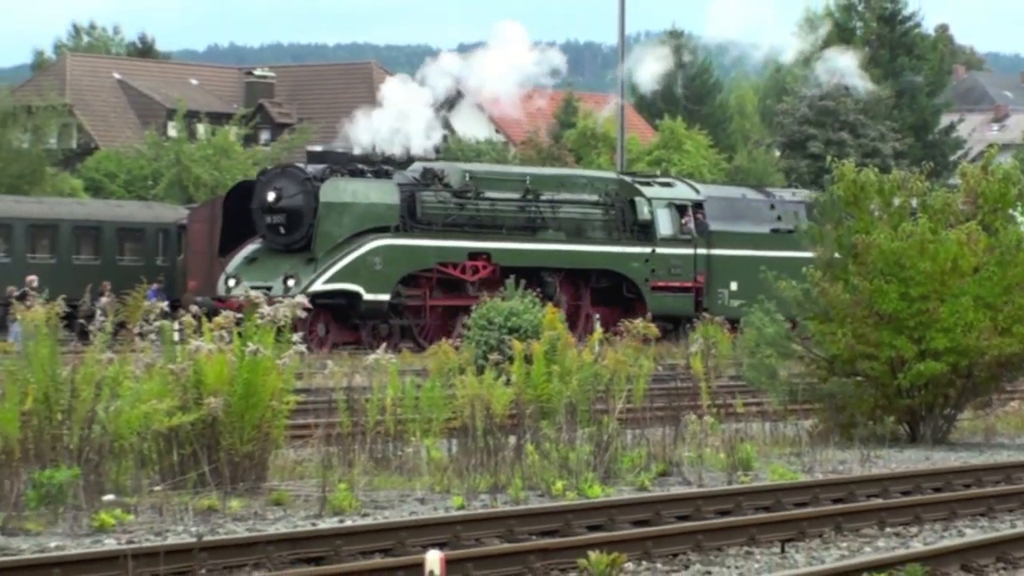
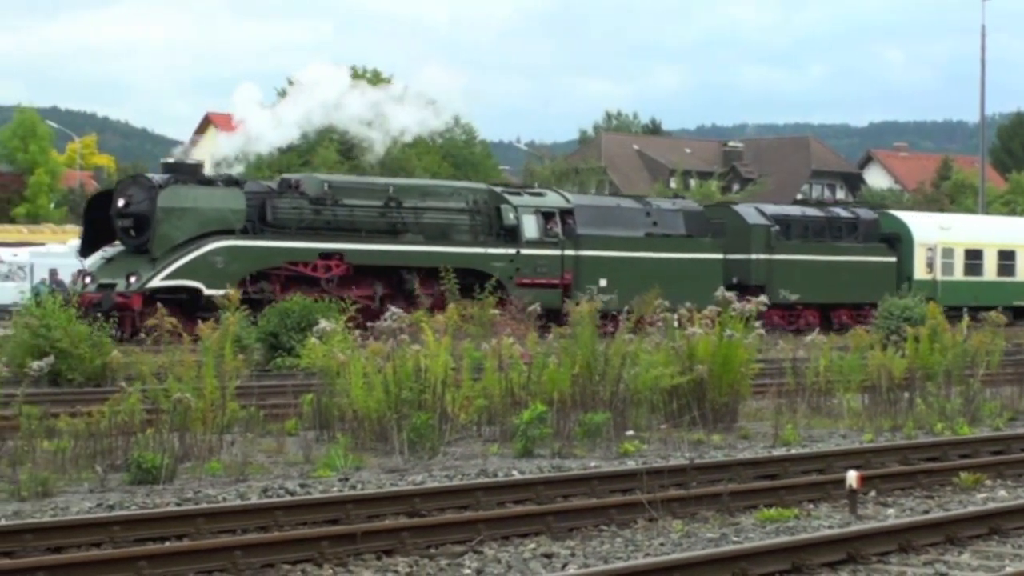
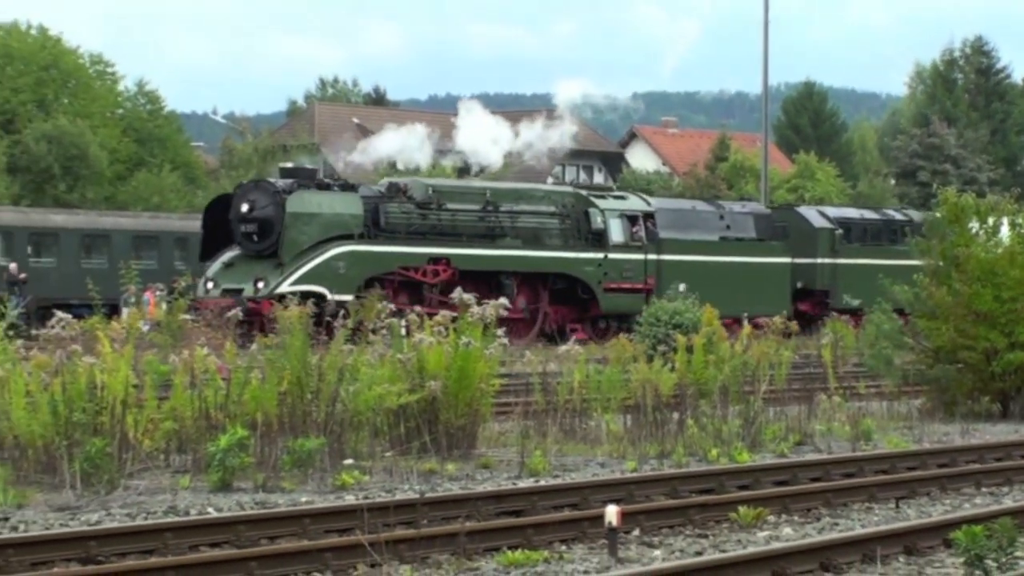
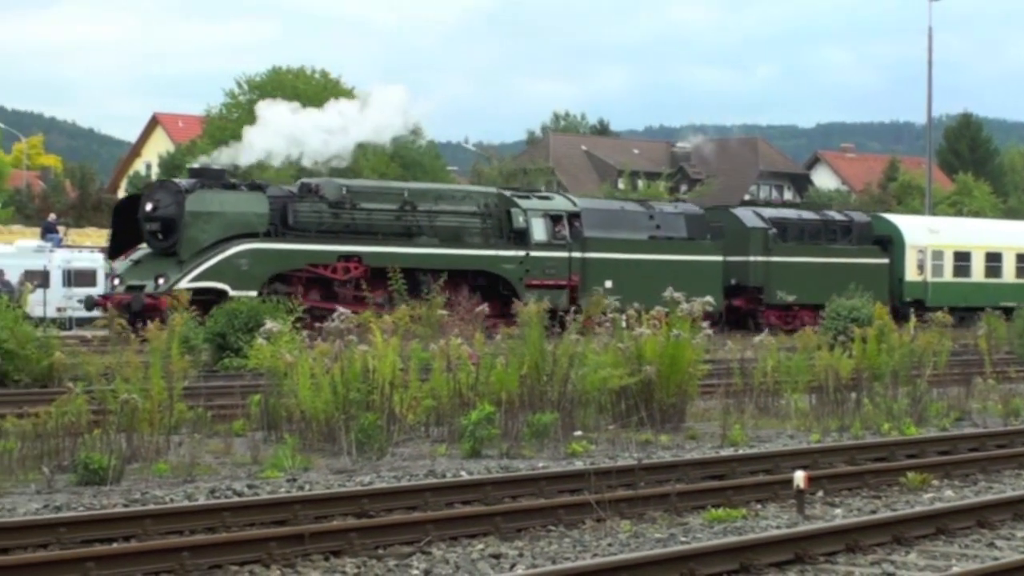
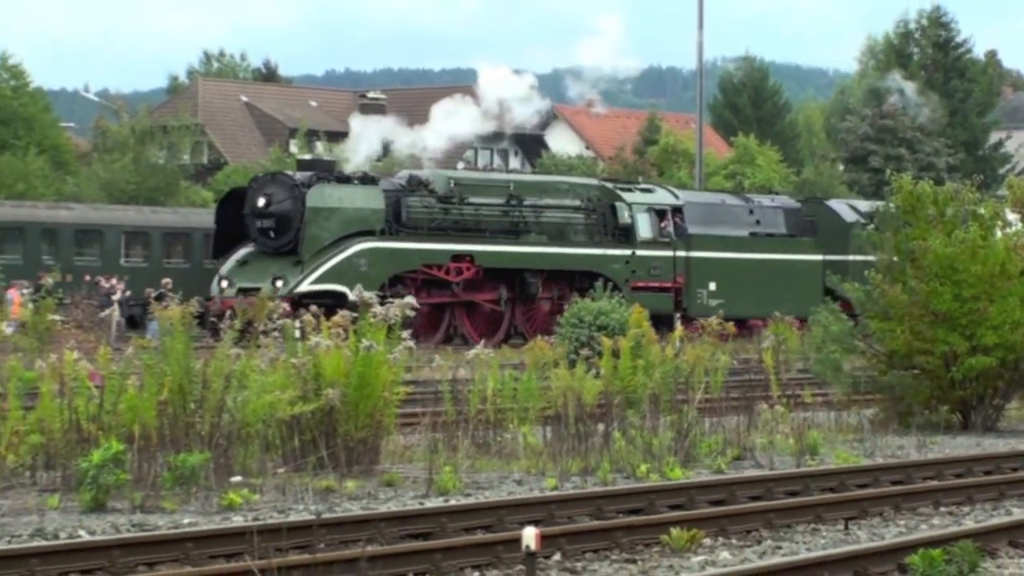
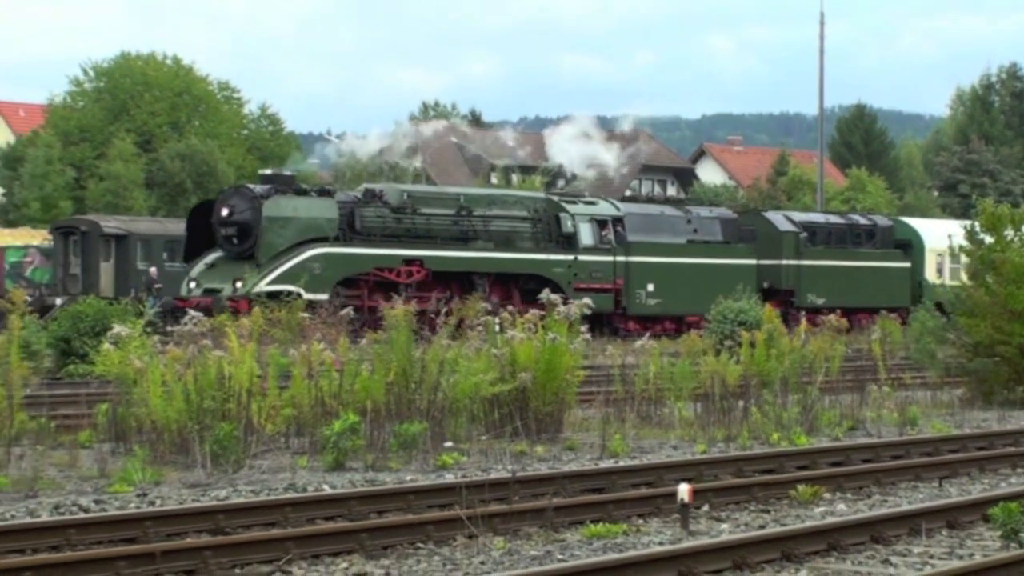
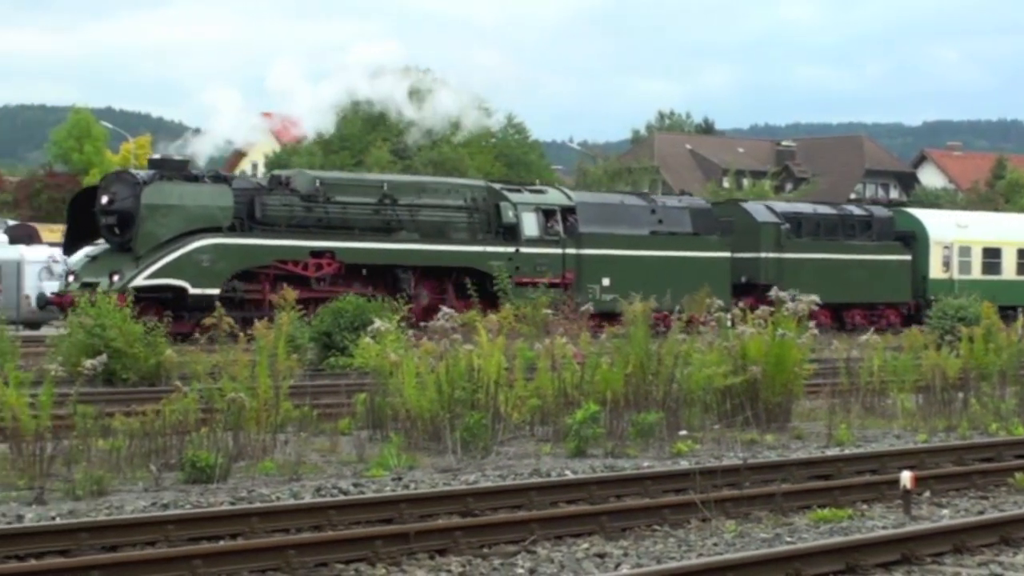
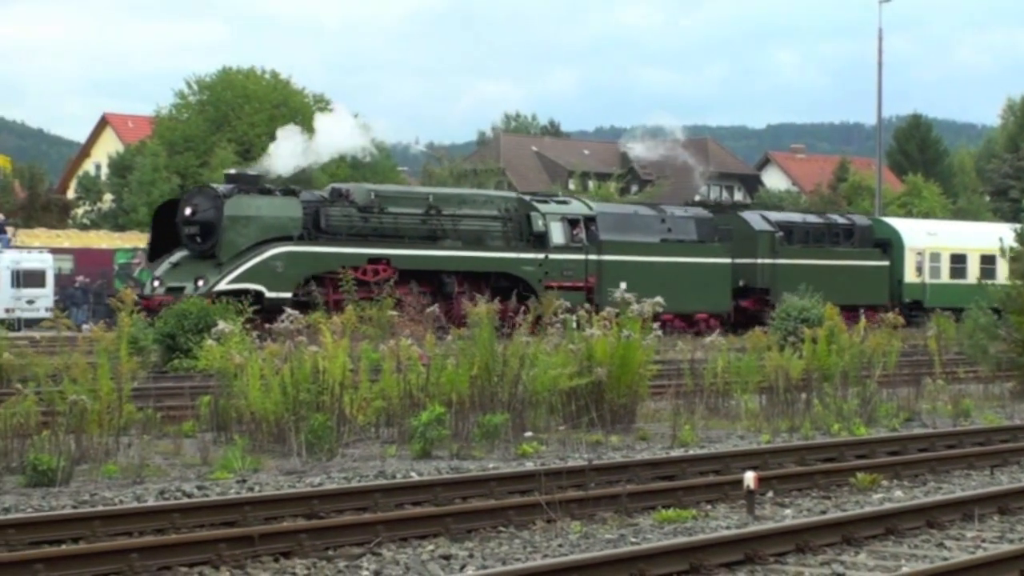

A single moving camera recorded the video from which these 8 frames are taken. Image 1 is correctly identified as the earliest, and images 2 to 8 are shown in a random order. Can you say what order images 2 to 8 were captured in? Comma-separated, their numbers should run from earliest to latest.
5, 3, 6, 8, 4, 2, 7
